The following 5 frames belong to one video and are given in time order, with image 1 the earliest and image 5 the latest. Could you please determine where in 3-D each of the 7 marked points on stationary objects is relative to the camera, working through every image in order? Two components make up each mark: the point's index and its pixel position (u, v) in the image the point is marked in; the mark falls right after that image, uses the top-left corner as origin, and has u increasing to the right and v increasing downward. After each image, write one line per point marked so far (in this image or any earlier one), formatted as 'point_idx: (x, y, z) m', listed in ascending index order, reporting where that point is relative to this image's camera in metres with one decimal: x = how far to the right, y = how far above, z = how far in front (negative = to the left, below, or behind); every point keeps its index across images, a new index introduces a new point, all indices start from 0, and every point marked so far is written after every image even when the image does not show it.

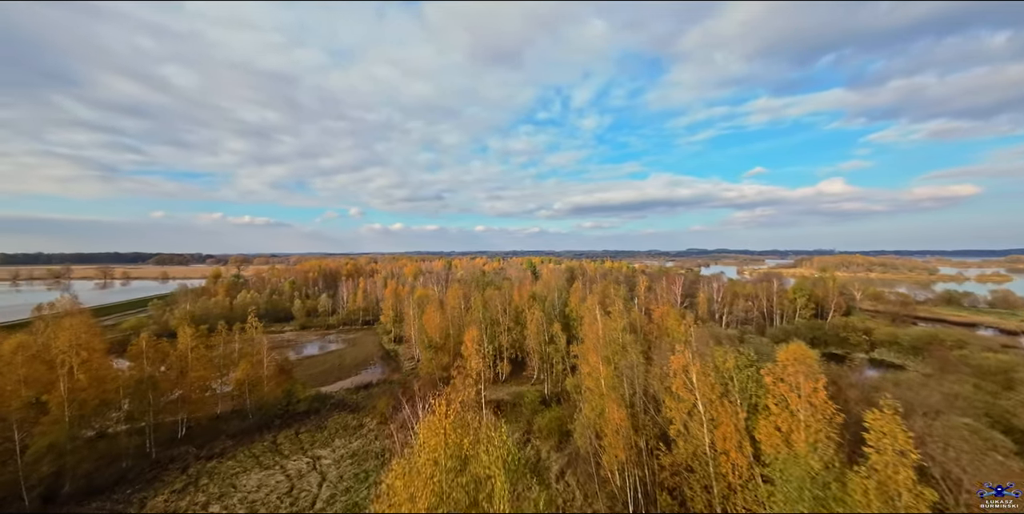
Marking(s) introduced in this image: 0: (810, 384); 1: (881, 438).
0: (+12.2, -5.2, +14.0) m
1: (+11.8, -5.8, +11.0) m
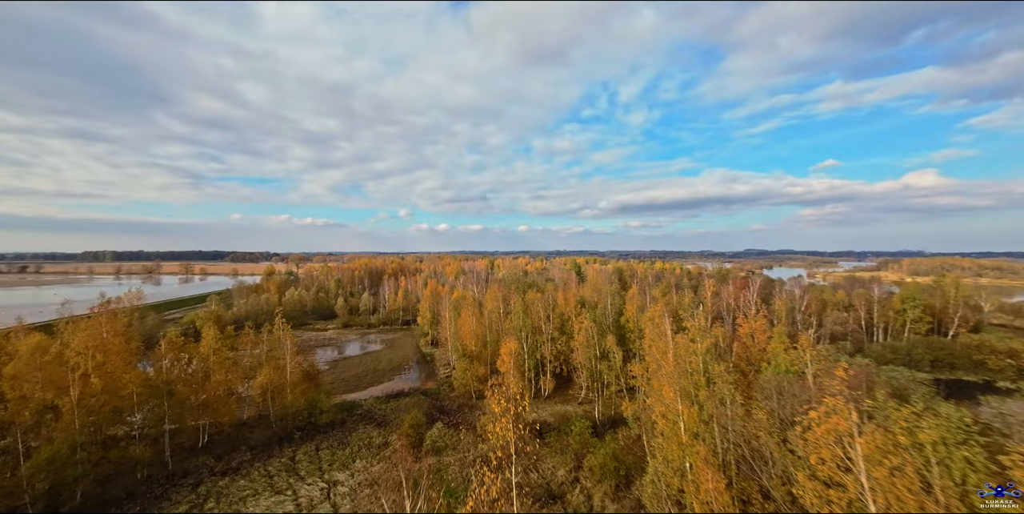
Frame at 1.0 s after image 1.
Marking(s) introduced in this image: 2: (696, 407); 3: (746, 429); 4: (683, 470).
0: (+13.4, -5.3, +7.2) m
1: (+12.6, -5.9, +4.2) m
2: (+9.0, -7.4, +16.9) m
3: (+11.4, -8.3, +16.6) m
4: (+7.7, -9.8, +15.8) m
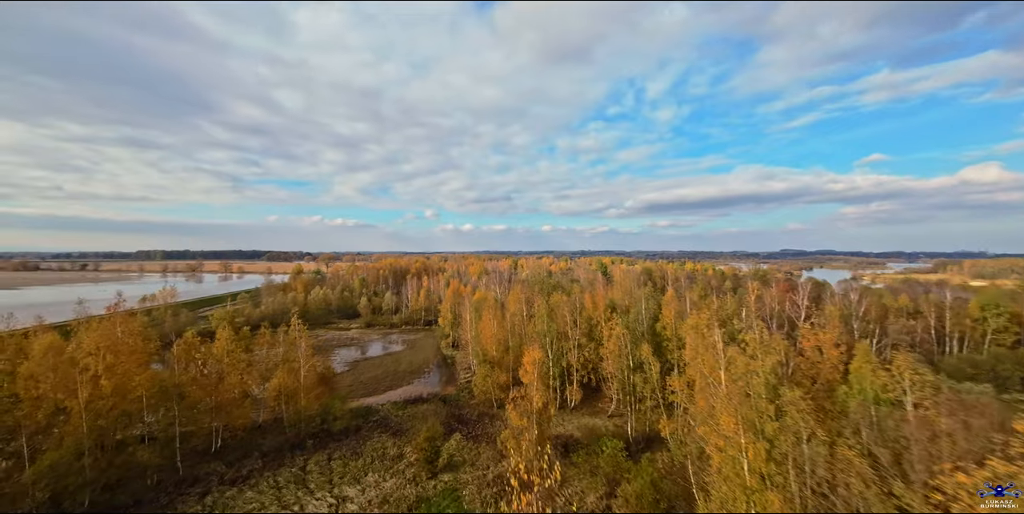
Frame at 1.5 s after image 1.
0: (+13.7, -5.3, +3.6) m
1: (+12.7, -5.9, +0.7) m
2: (+10.0, -7.4, +13.6) m
3: (+12.3, -8.3, +13.2) m
4: (+8.5, -9.8, +12.6) m
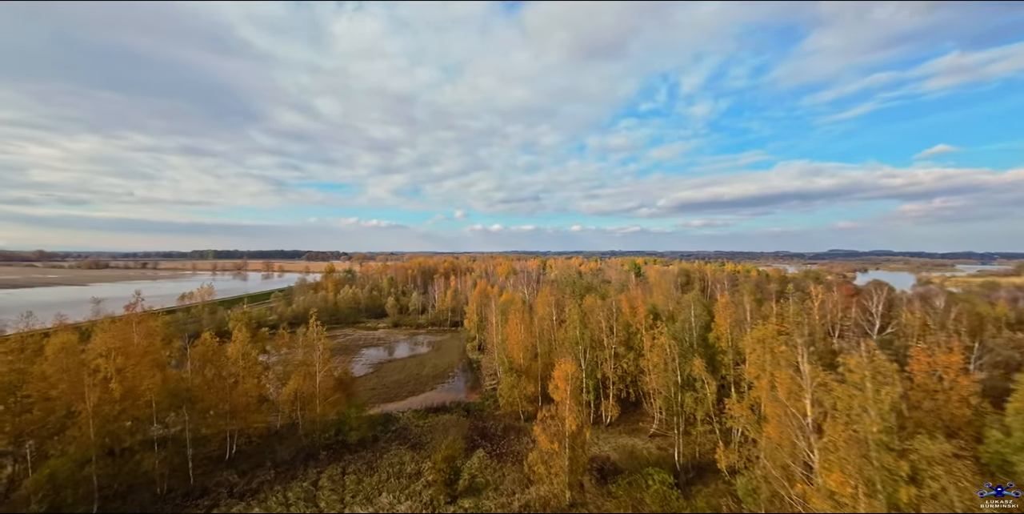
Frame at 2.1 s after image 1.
0: (+13.7, -5.2, -0.6) m
1: (+12.5, -5.8, -3.5) m
2: (+10.8, -7.3, +9.6) m
3: (+13.1, -8.3, +9.0) m
4: (+9.3, -9.8, +8.8) m
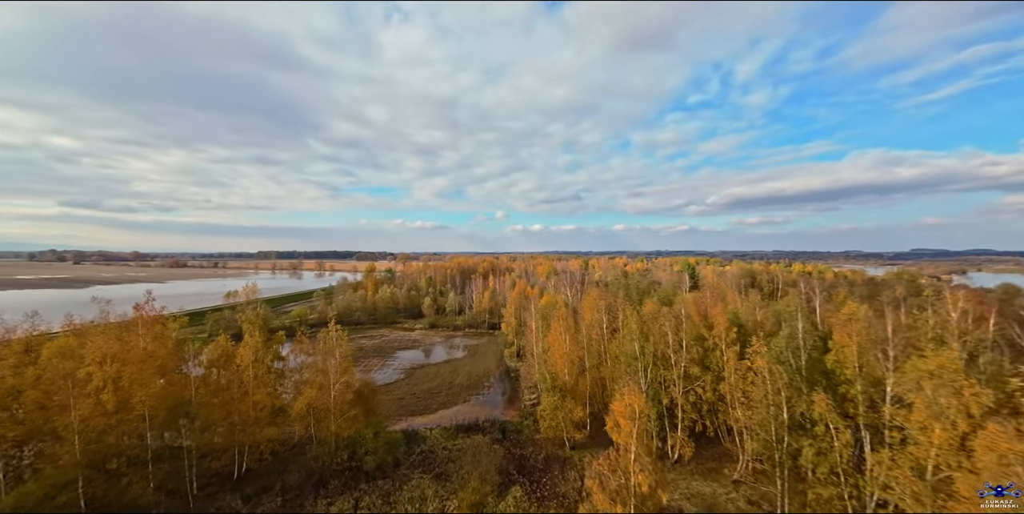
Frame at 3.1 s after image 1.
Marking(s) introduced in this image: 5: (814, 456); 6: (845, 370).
0: (+13.1, -4.9, -7.5) m
1: (+11.6, -5.5, -10.1) m
2: (+11.5, -7.0, +3.0) m
3: (+13.7, -8.0, +2.2) m
4: (+9.9, -9.5, +2.4) m
5: (+15.5, -10.1, +17.7) m
6: (+18.6, -6.2, +19.5) m
